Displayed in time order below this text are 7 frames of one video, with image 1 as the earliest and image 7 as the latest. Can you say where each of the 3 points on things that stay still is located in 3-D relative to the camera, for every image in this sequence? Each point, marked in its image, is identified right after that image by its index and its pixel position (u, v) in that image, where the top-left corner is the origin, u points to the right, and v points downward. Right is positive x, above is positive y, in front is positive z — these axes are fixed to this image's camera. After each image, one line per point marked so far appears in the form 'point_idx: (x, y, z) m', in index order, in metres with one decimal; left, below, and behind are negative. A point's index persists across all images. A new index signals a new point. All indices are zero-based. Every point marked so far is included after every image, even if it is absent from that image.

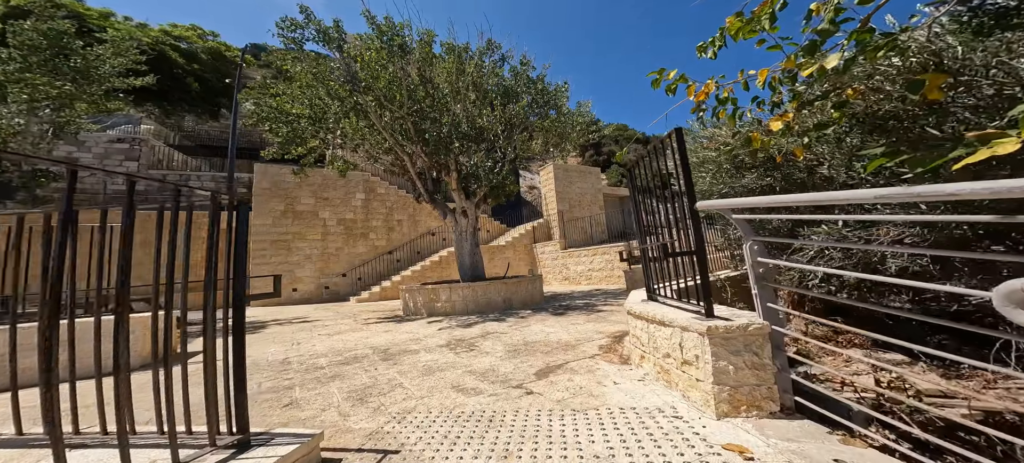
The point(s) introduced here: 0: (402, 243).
0: (-3.9, -0.4, +12.9) m
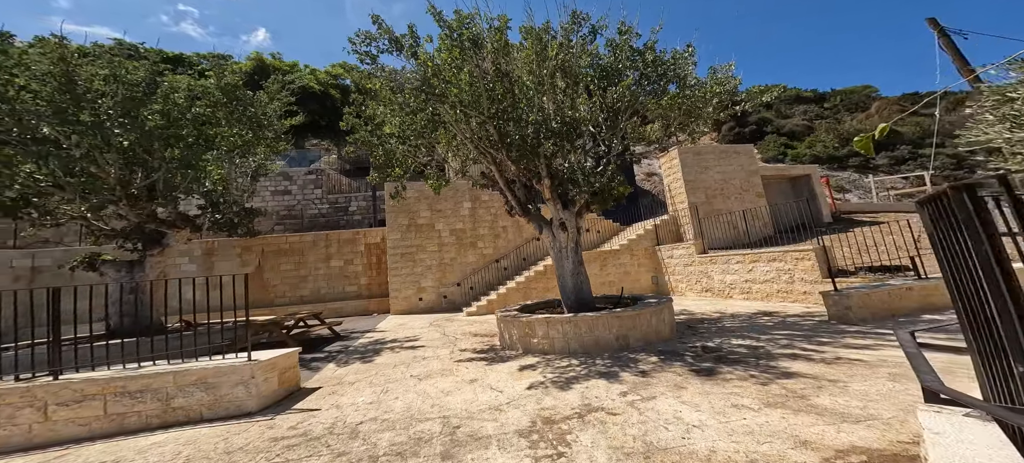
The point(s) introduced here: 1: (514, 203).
0: (-0.1, -0.6, +12.4) m
1: (0.0, +0.5, +6.6) m
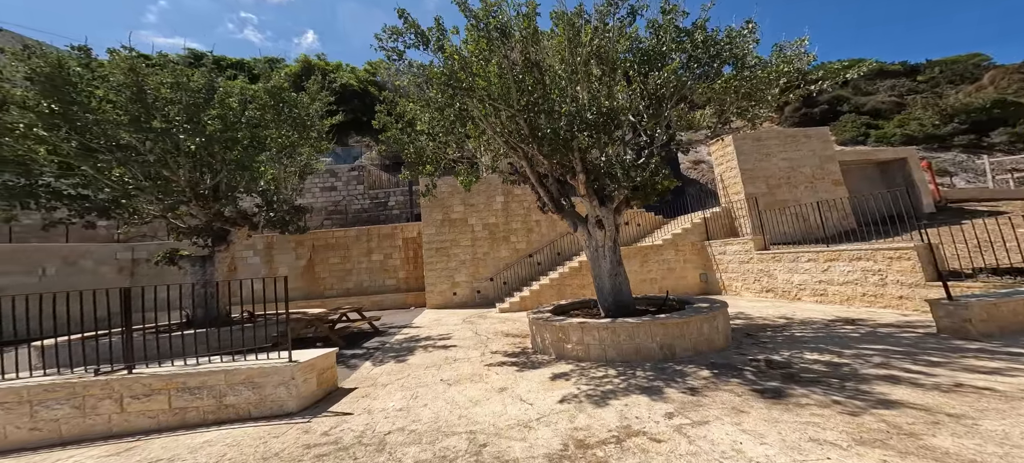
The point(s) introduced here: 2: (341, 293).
0: (+1.1, -0.5, +12.2) m
1: (+0.6, +0.5, +6.3) m
2: (-6.0, -2.1, +13.1) m
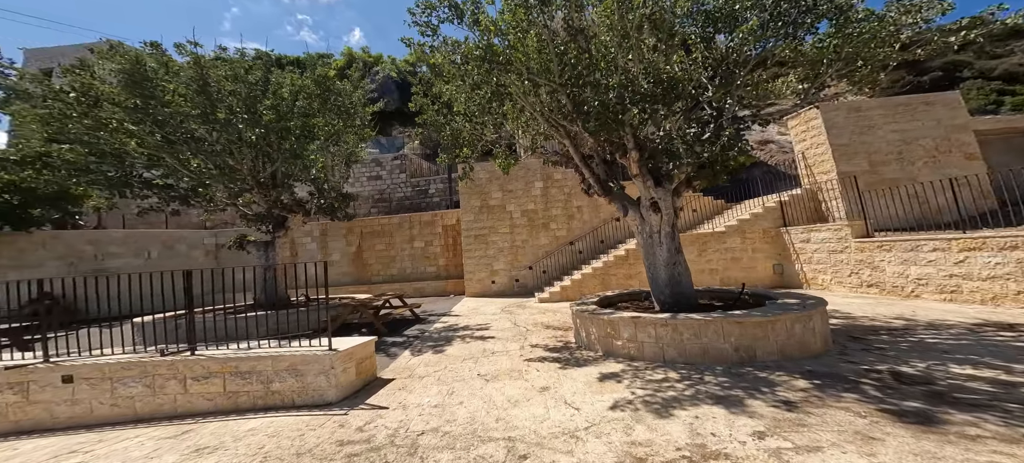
0: (+2.3, 0.0, +11.6) m
1: (+1.2, +0.8, +5.8) m
2: (-4.5, -1.7, +13.4) m
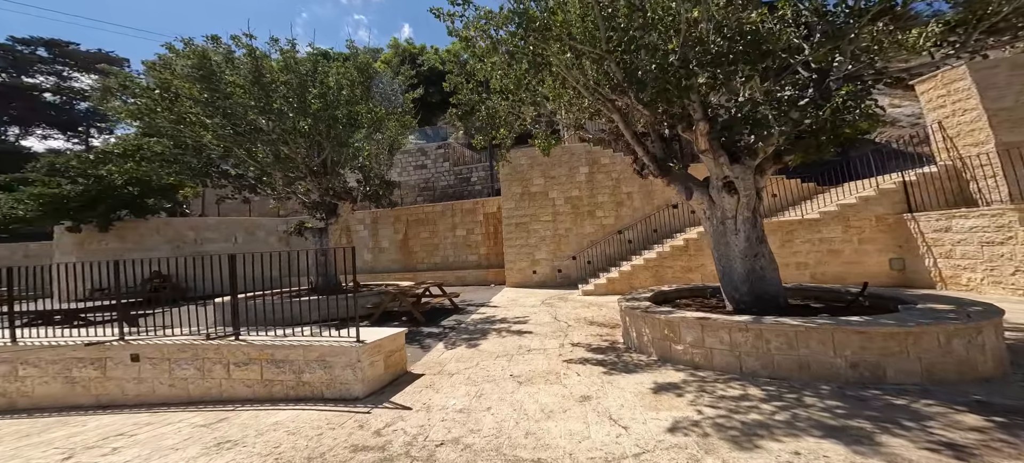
0: (+3.6, +0.4, +10.8) m
1: (+1.8, +1.0, +5.1) m
2: (-3.0, -1.3, +13.4) m
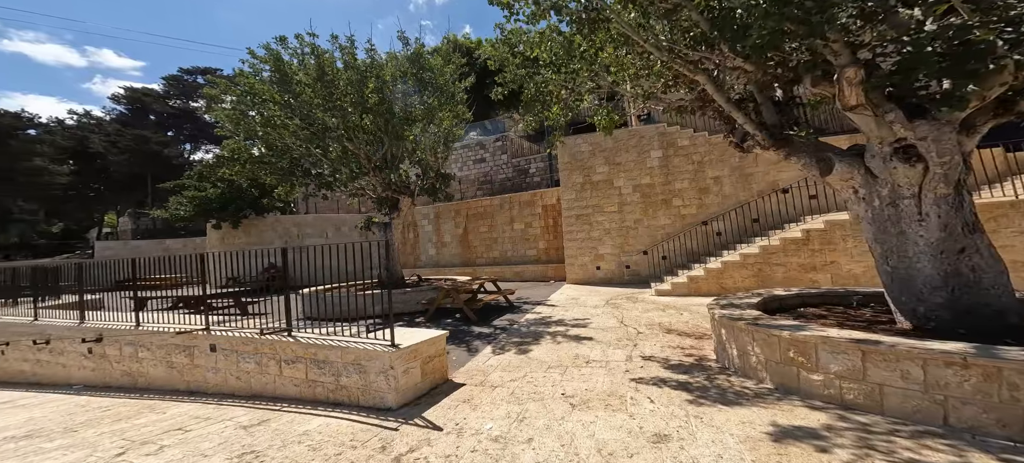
0: (+5.2, +0.6, +9.3) m
1: (+2.4, +1.1, +4.0) m
2: (-0.8, -1.1, +13.1) m
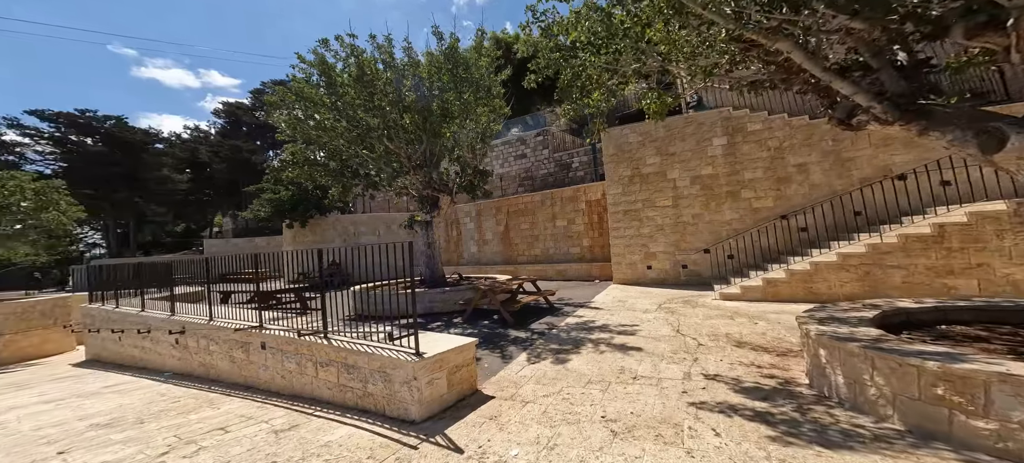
0: (+6.1, +0.8, +8.2) m
1: (+2.6, +1.2, +3.3) m
2: (+0.7, -1.0, +12.7) m
